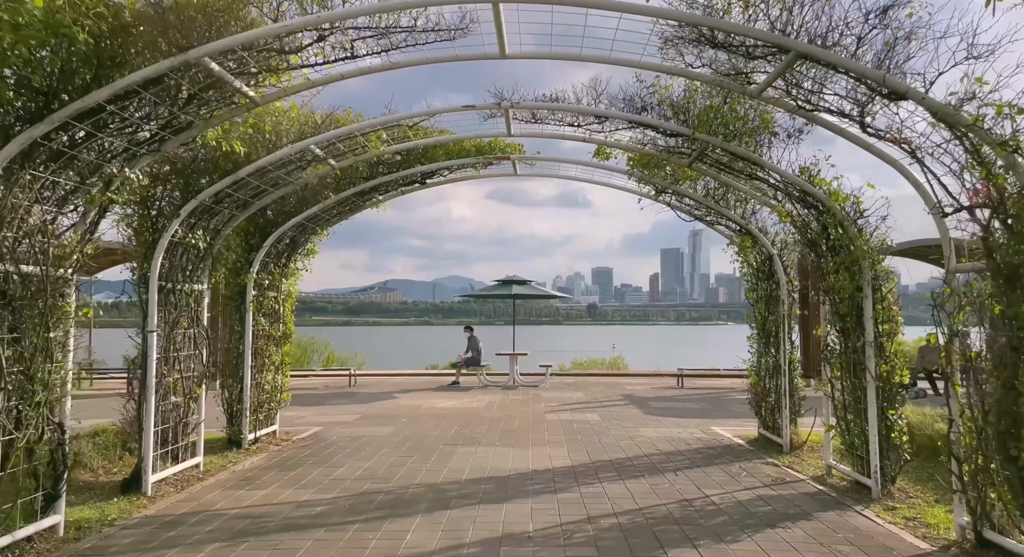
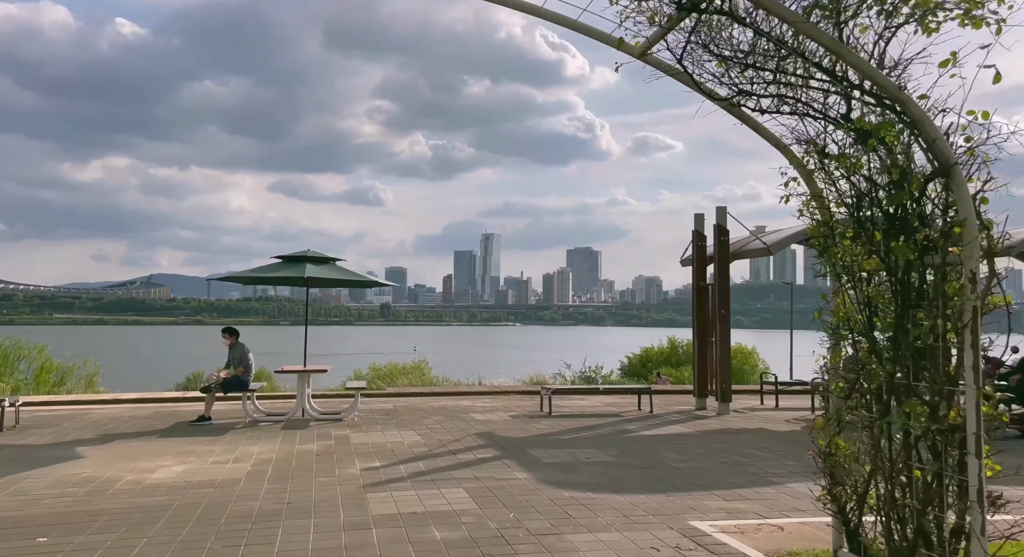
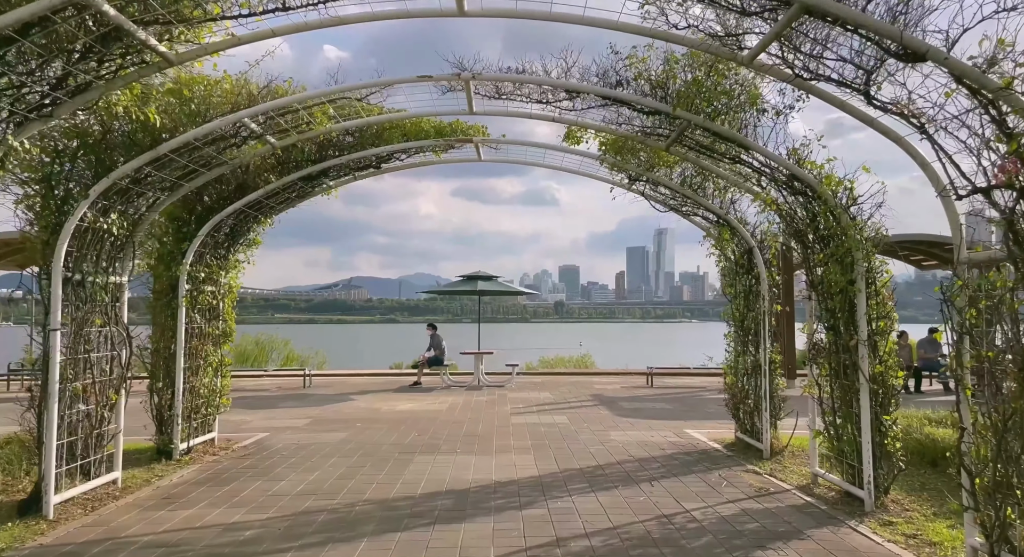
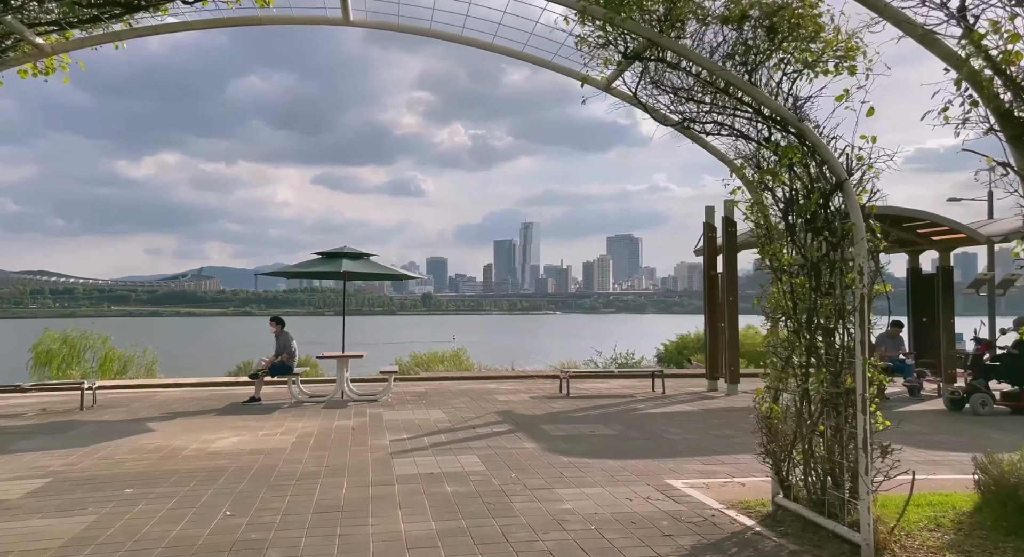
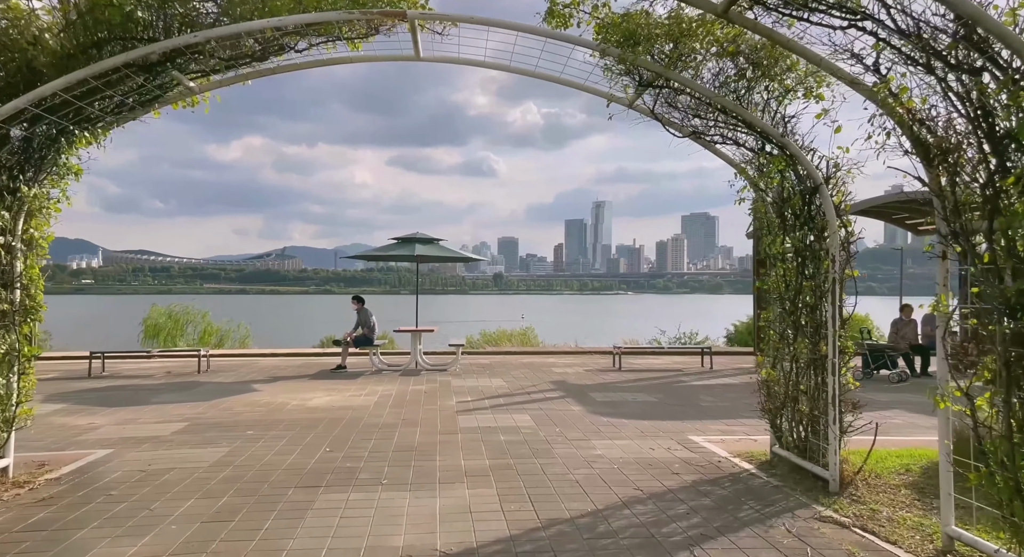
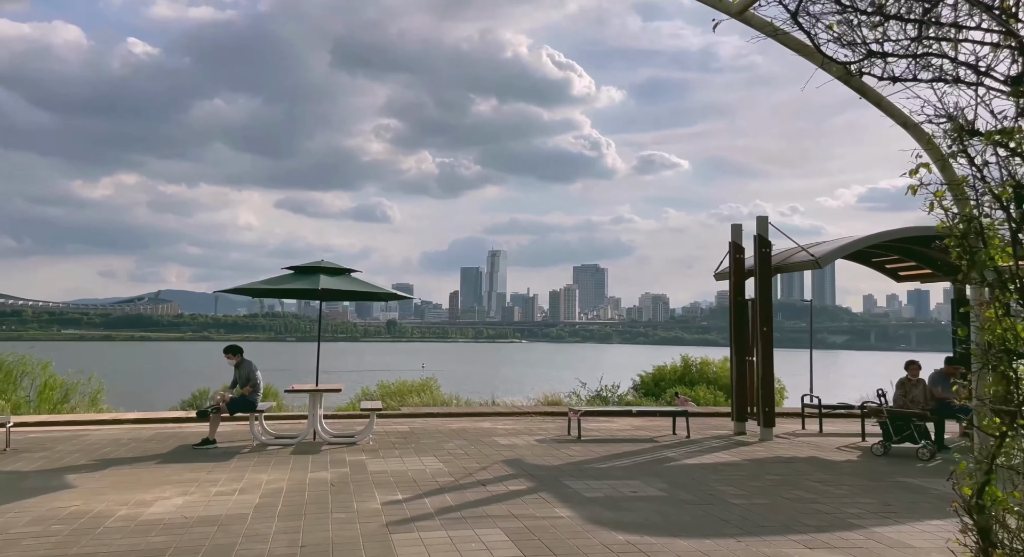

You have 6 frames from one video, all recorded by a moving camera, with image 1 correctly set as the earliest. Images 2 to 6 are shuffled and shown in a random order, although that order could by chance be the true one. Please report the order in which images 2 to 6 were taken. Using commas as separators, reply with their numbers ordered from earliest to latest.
3, 5, 4, 2, 6
